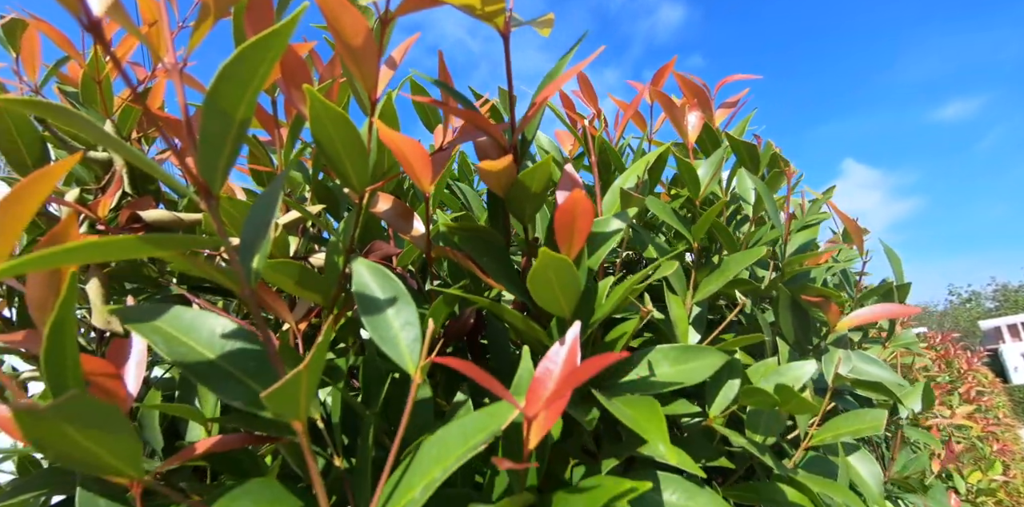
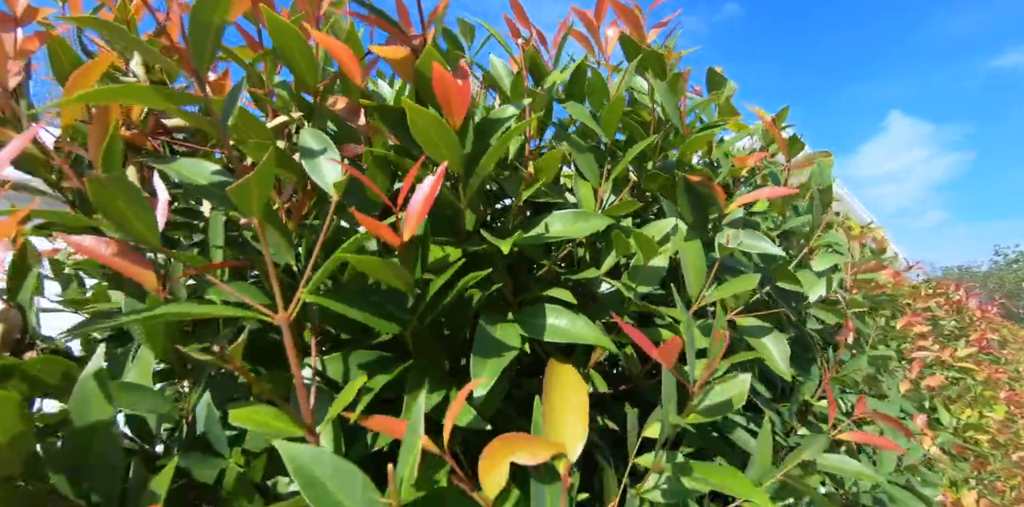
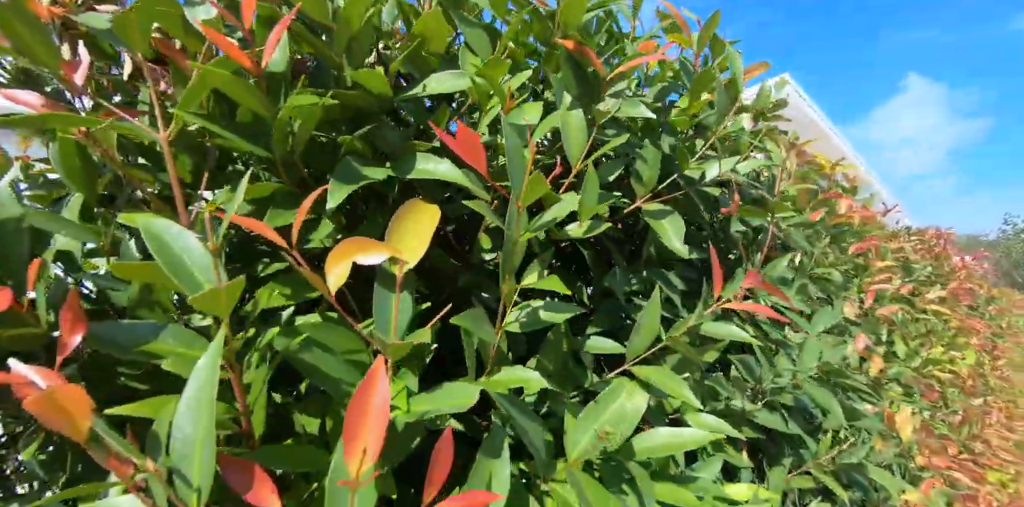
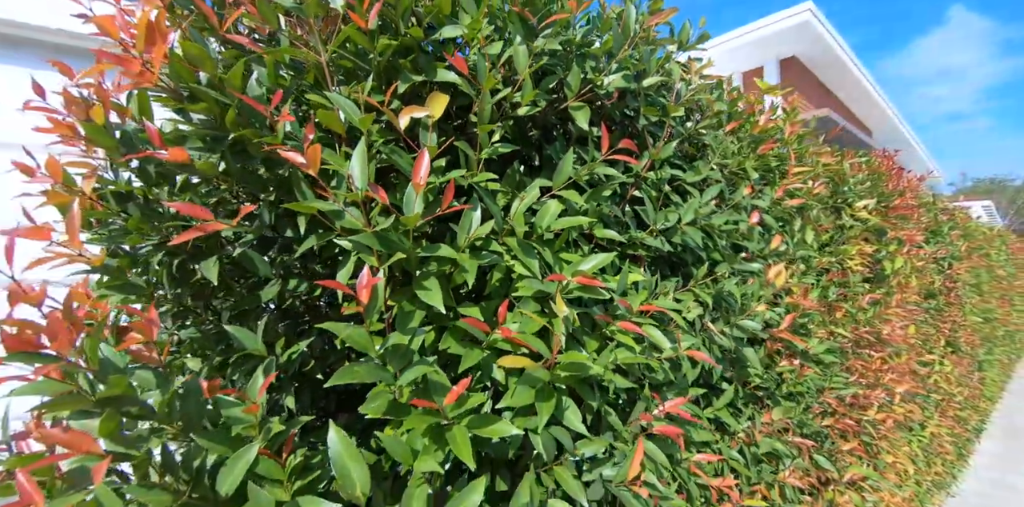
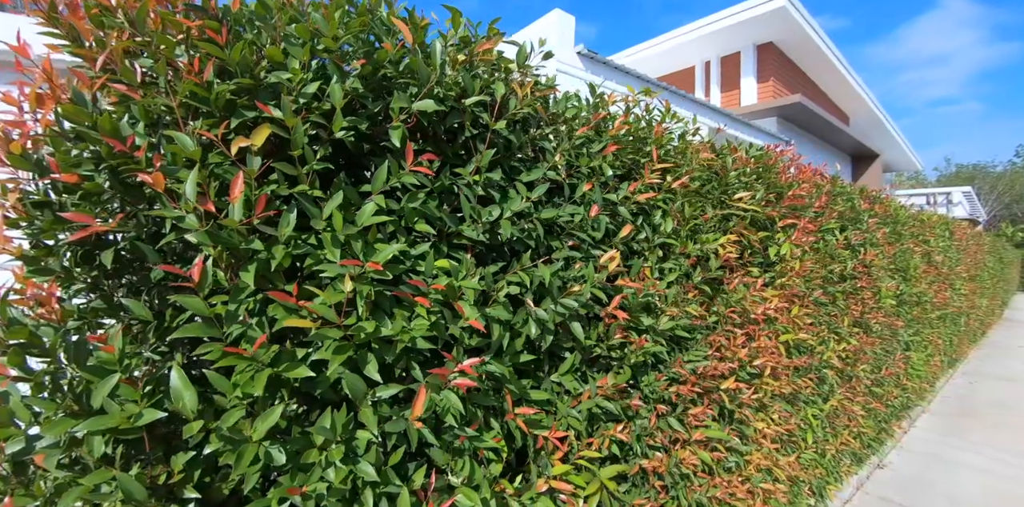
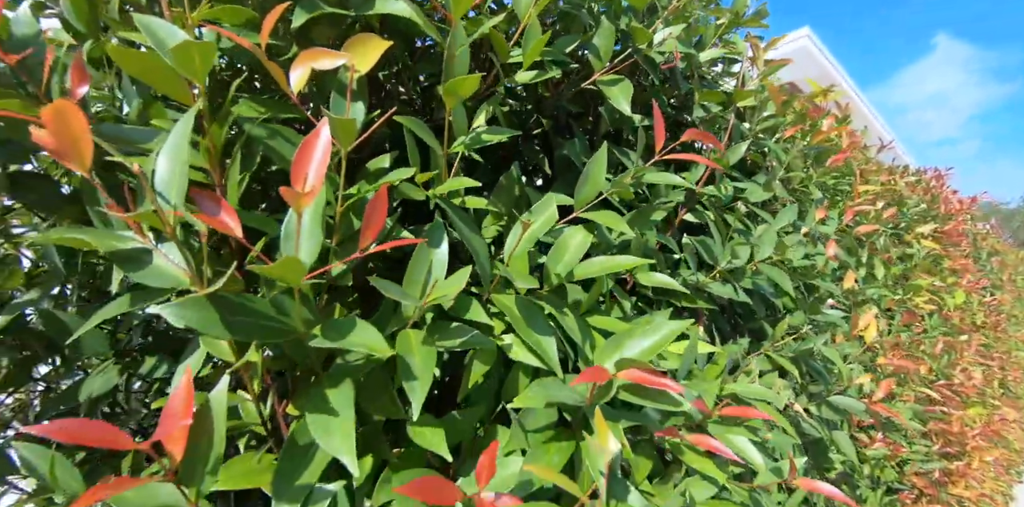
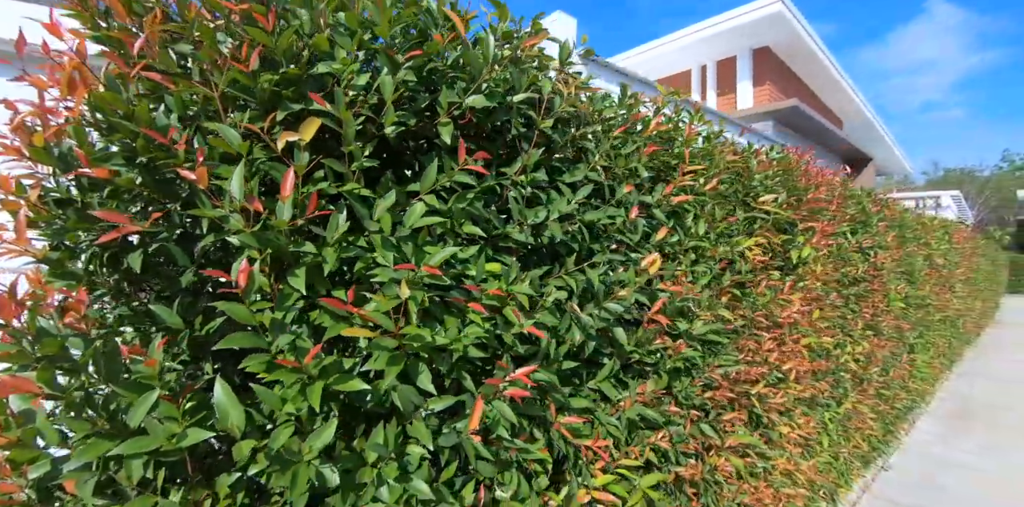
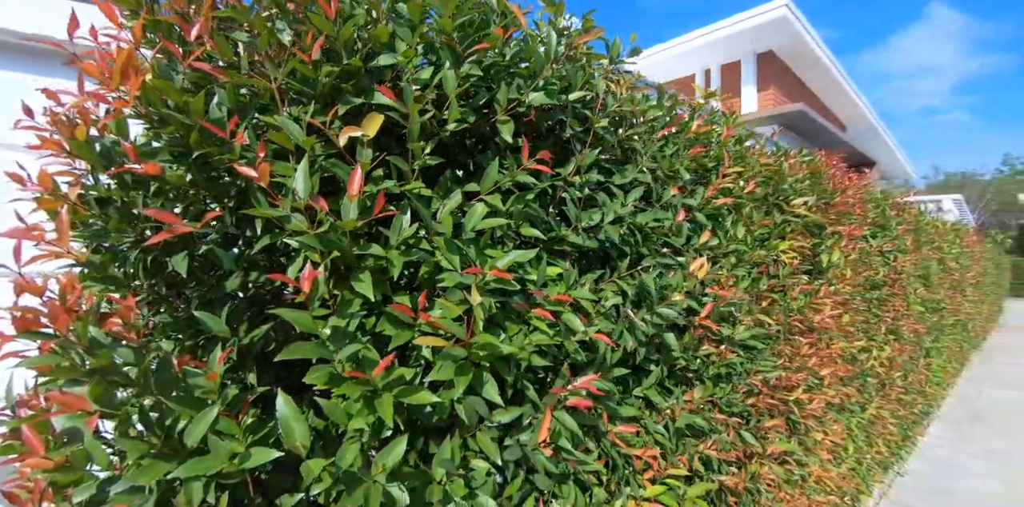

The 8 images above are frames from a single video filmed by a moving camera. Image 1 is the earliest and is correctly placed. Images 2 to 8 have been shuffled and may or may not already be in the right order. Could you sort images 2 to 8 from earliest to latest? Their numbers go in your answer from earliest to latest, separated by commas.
2, 3, 6, 4, 8, 7, 5
